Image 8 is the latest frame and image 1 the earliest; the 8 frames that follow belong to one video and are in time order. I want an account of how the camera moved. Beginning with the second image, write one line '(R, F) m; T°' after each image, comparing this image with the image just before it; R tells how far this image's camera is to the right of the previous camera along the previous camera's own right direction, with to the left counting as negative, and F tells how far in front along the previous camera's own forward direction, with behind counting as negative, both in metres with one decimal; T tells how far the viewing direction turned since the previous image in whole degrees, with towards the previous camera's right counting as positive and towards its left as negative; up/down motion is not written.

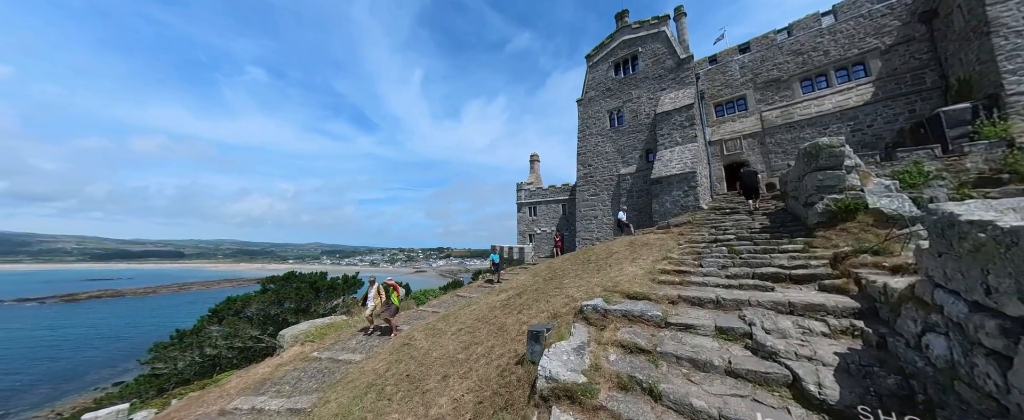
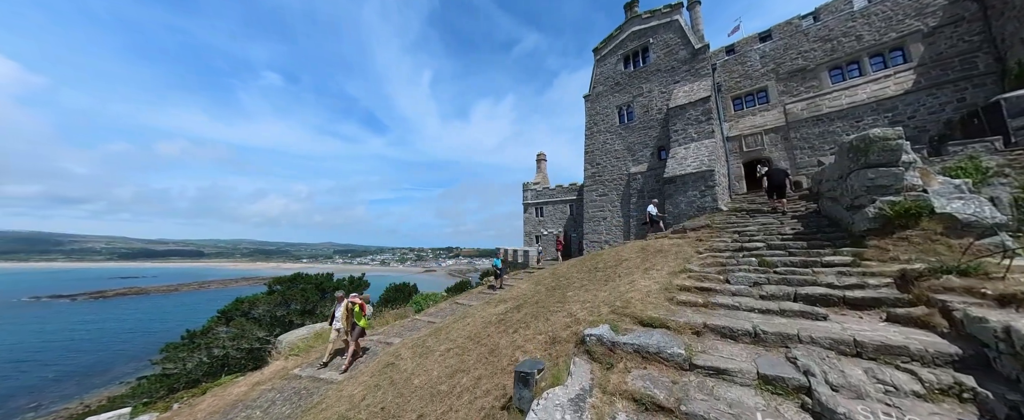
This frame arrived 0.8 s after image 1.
(+0.3, +0.8) m; -2°
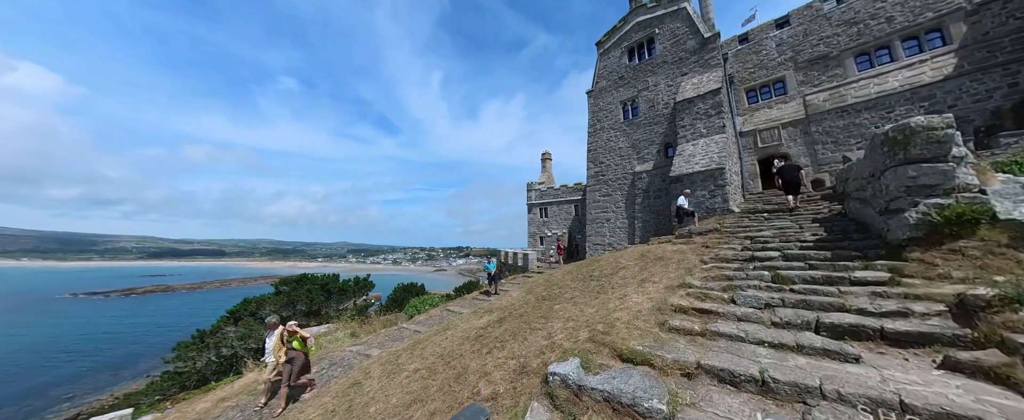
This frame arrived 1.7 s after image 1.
(+0.7, +0.7) m; -2°
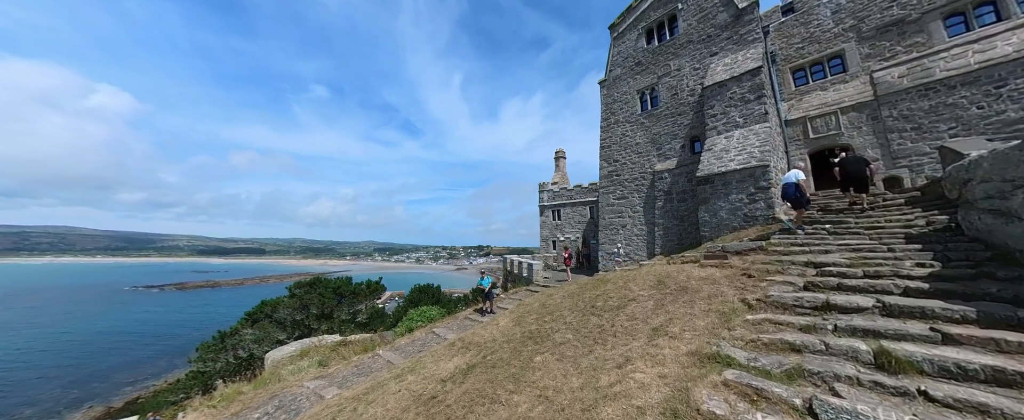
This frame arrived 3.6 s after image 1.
(+1.0, +1.7) m; -4°
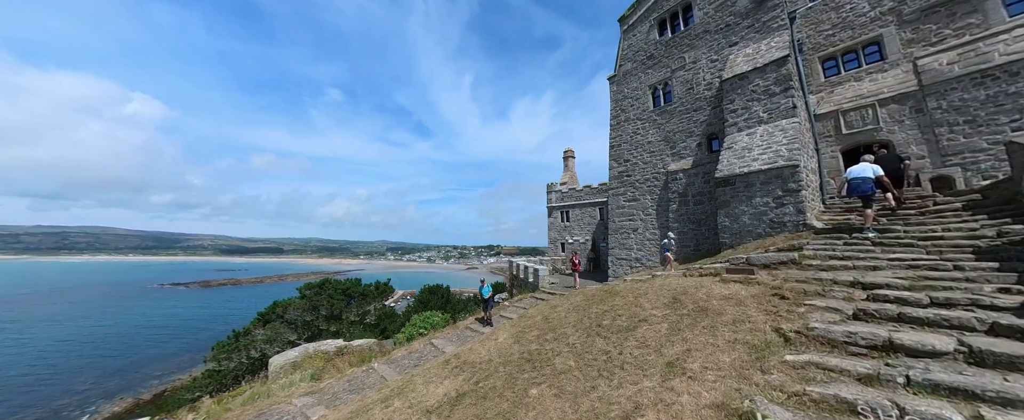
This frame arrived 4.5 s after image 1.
(+0.3, +0.6) m; -2°
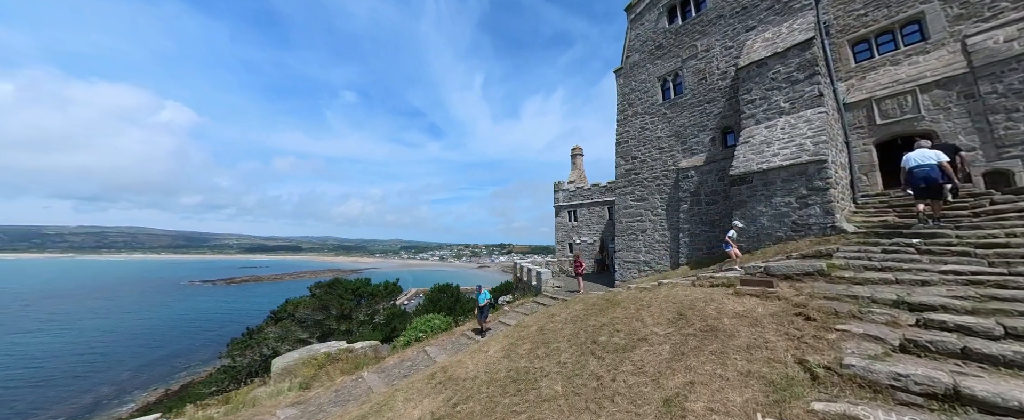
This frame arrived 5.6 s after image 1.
(+0.5, +0.6) m; -2°
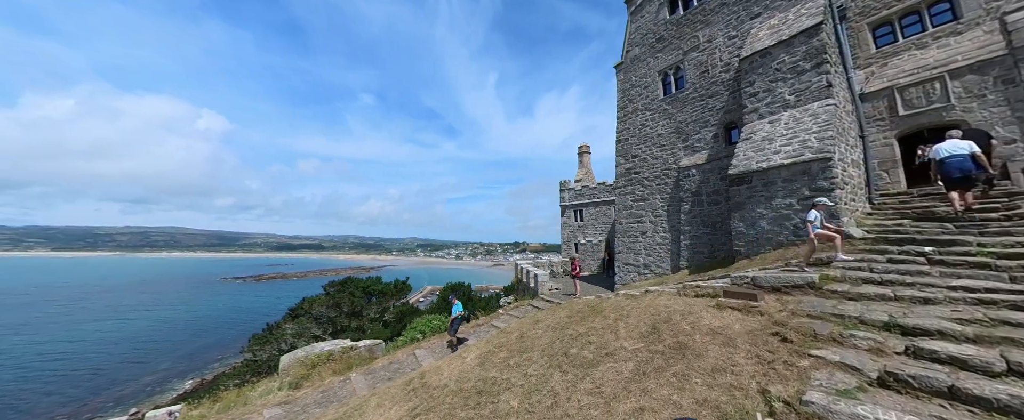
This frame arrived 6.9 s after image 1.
(+1.0, +0.2) m; -3°
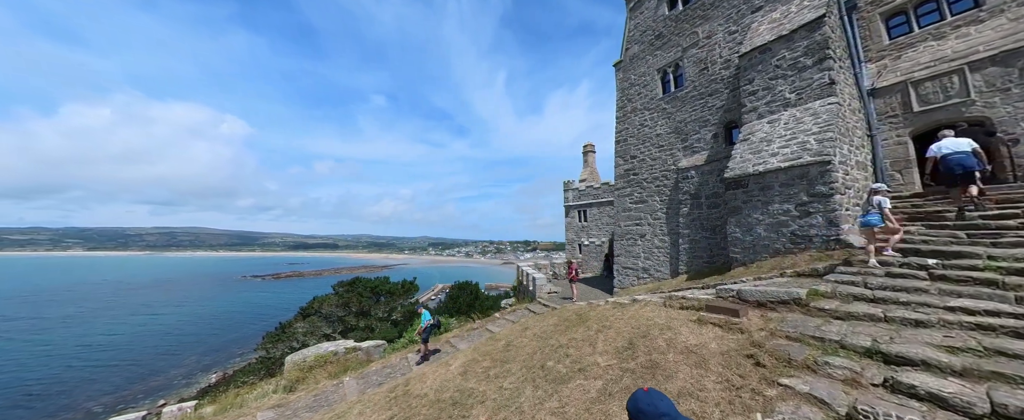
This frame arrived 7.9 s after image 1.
(+0.7, +0.1) m; -2°
